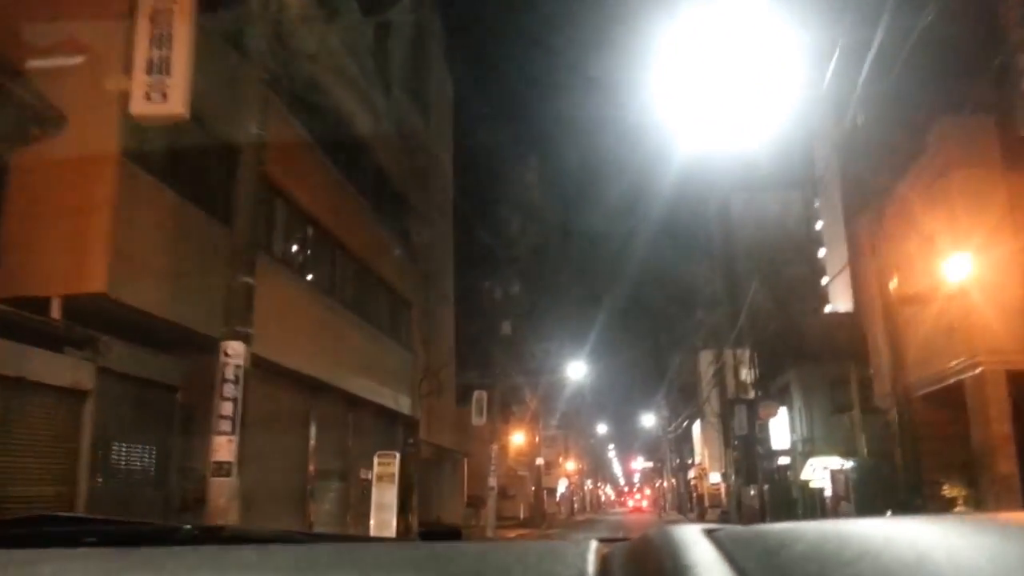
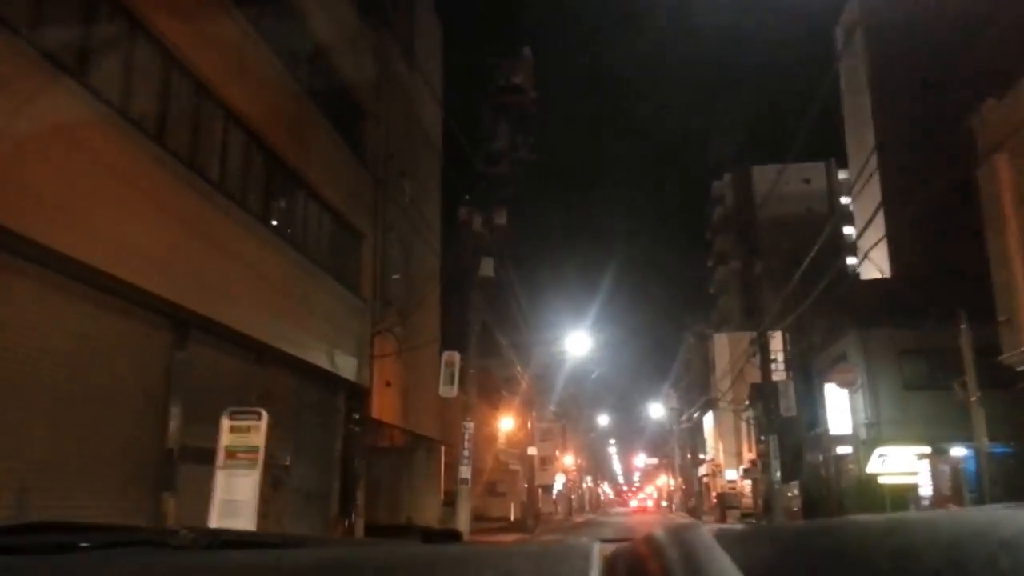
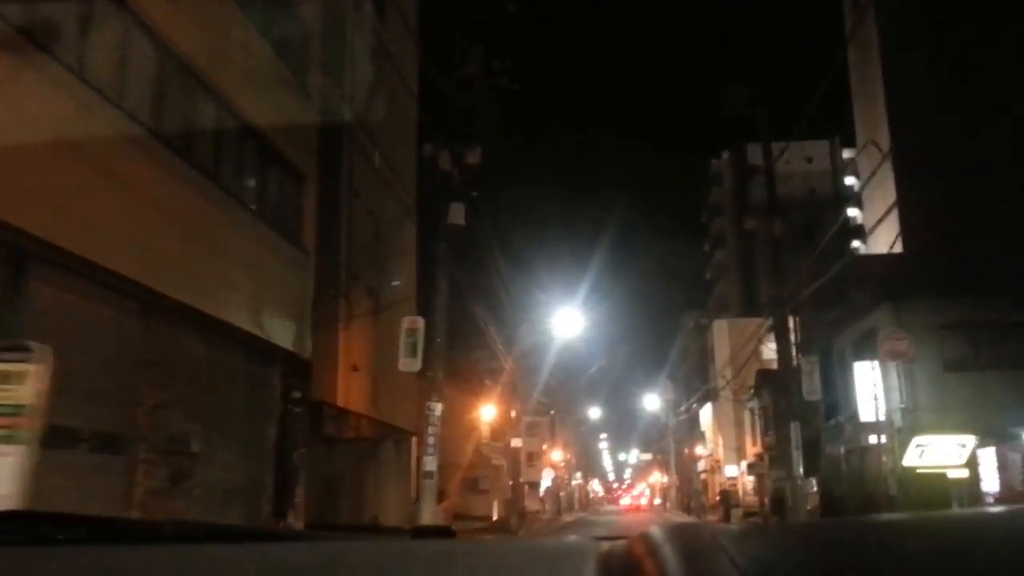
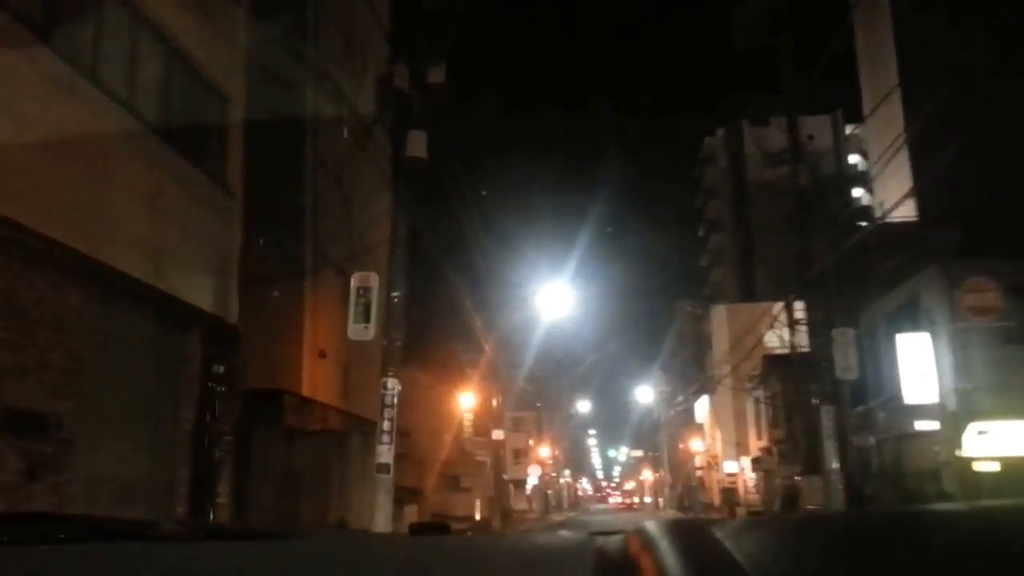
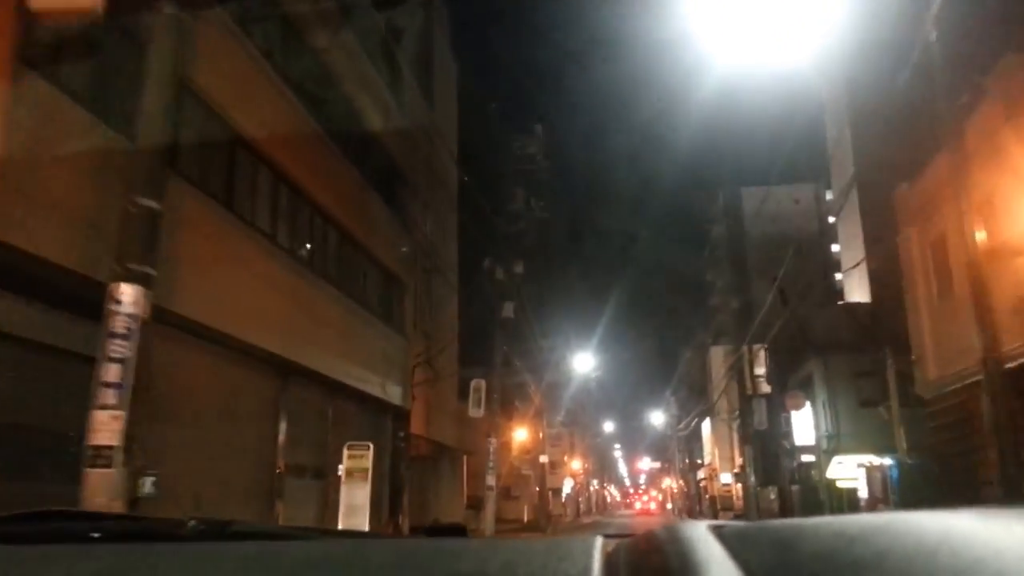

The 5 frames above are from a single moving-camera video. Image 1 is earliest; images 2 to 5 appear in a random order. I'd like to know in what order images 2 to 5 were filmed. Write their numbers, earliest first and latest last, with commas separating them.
5, 2, 3, 4
